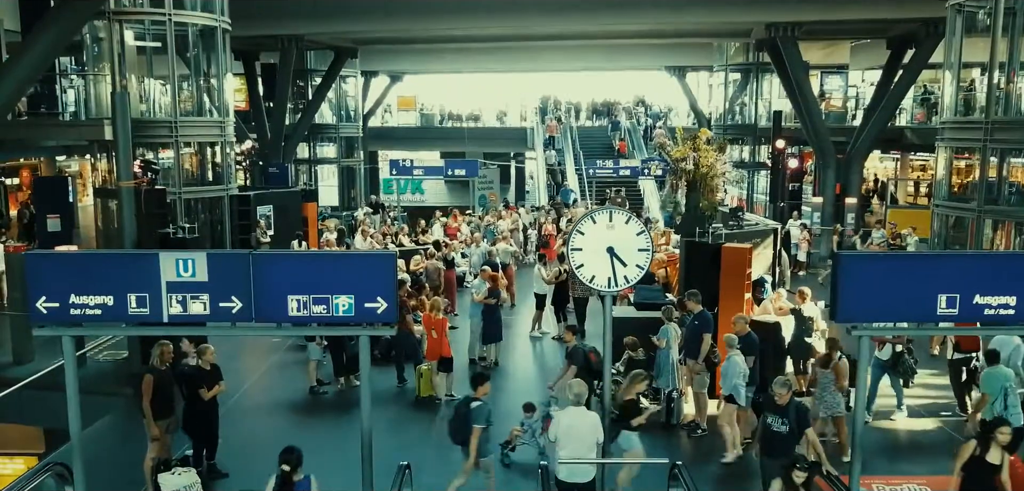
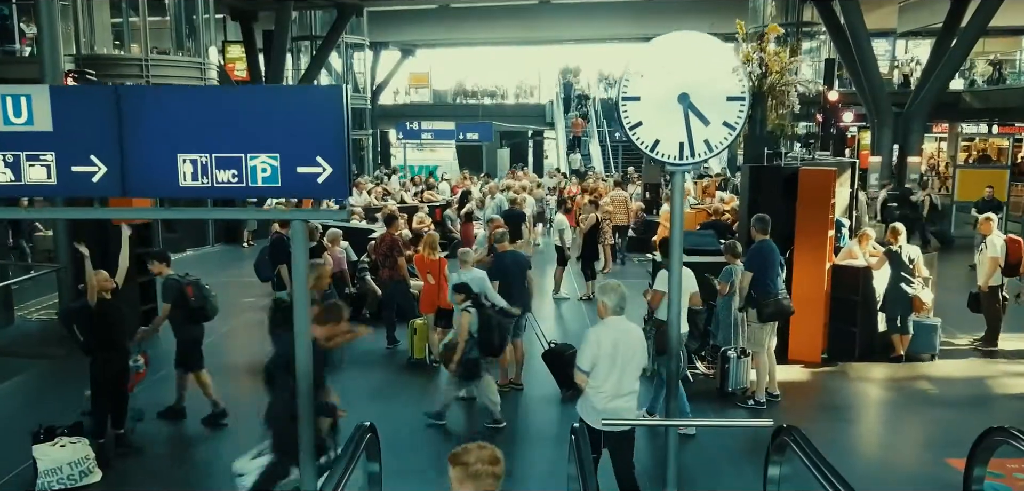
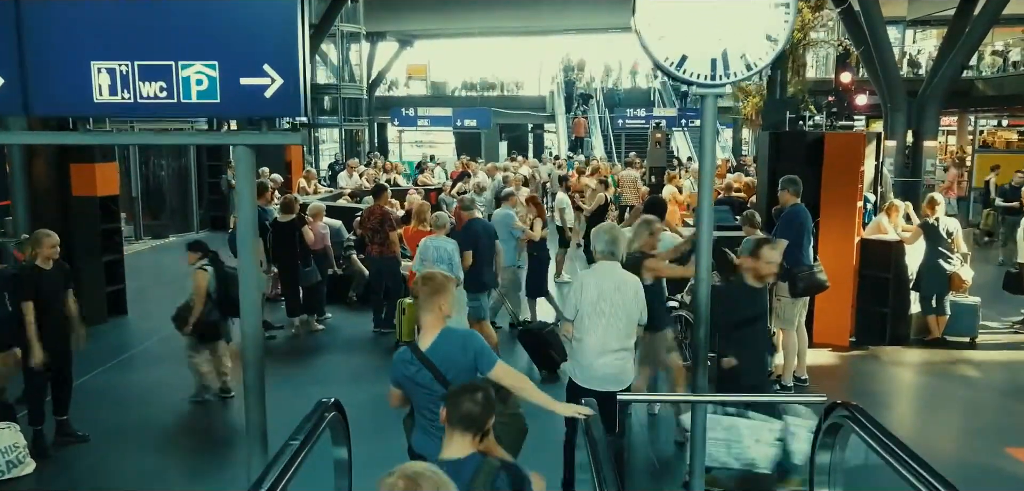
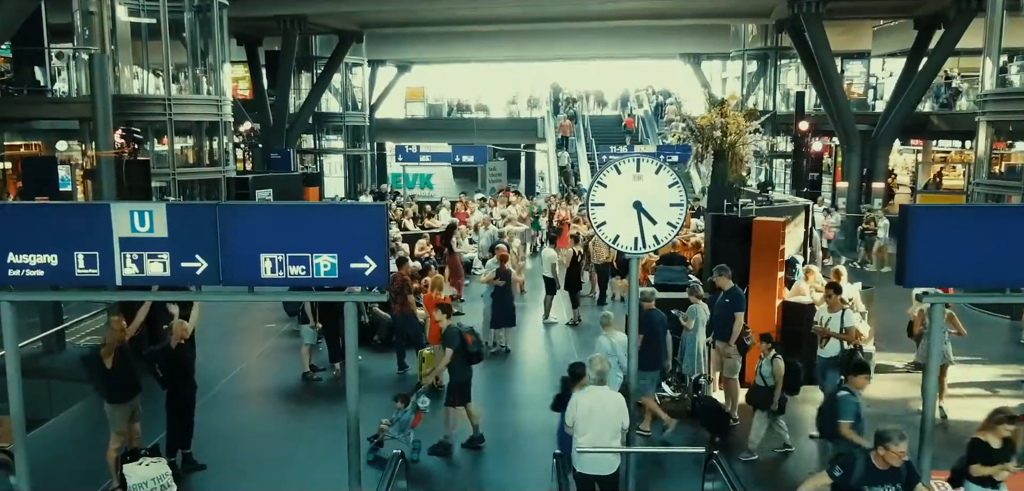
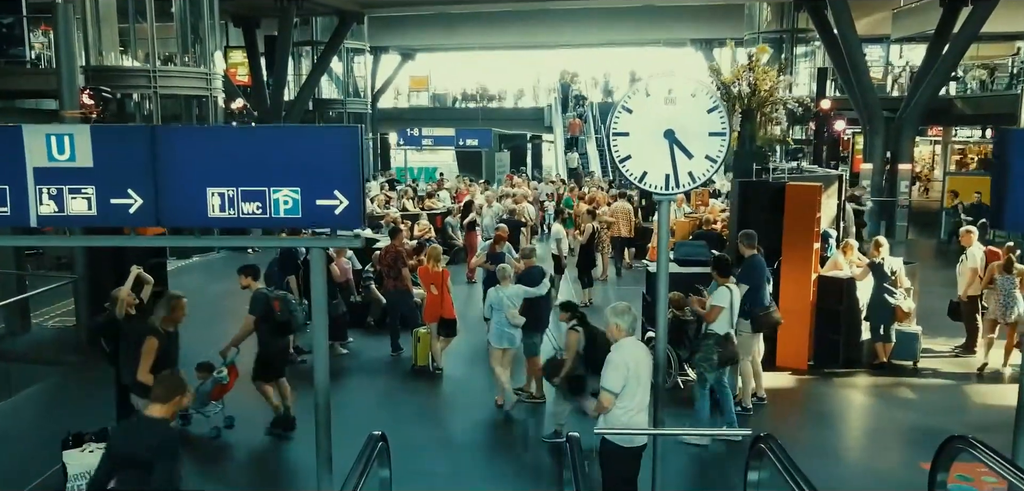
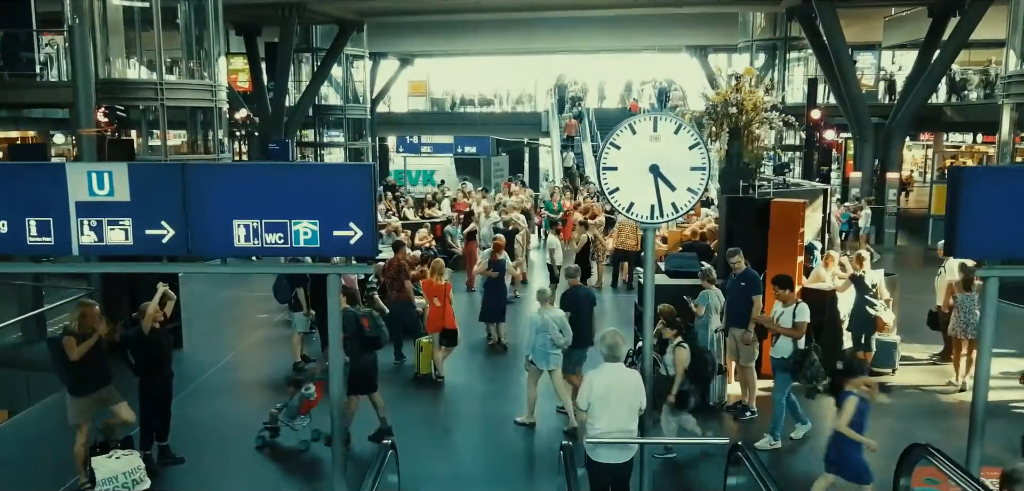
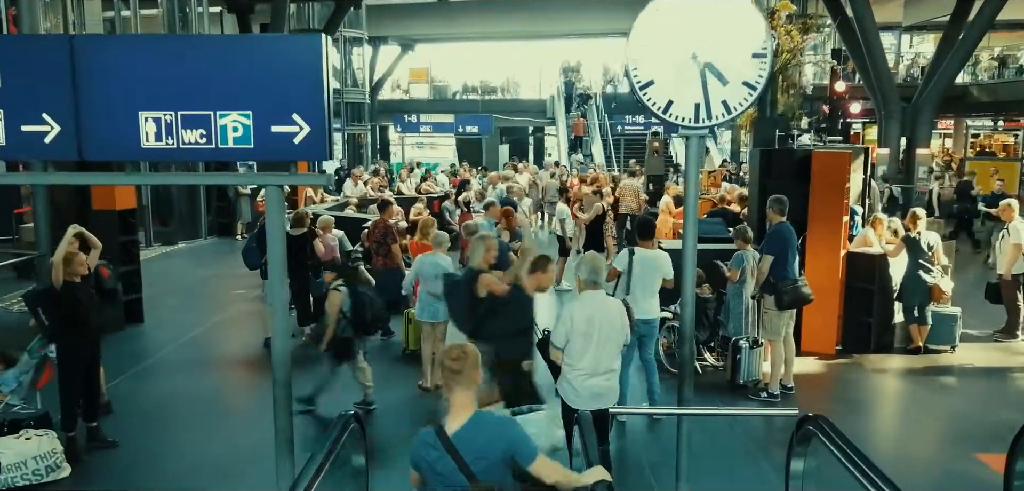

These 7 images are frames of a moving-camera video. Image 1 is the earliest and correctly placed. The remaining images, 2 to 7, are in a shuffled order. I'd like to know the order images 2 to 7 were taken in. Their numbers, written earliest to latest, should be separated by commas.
4, 6, 5, 2, 7, 3
